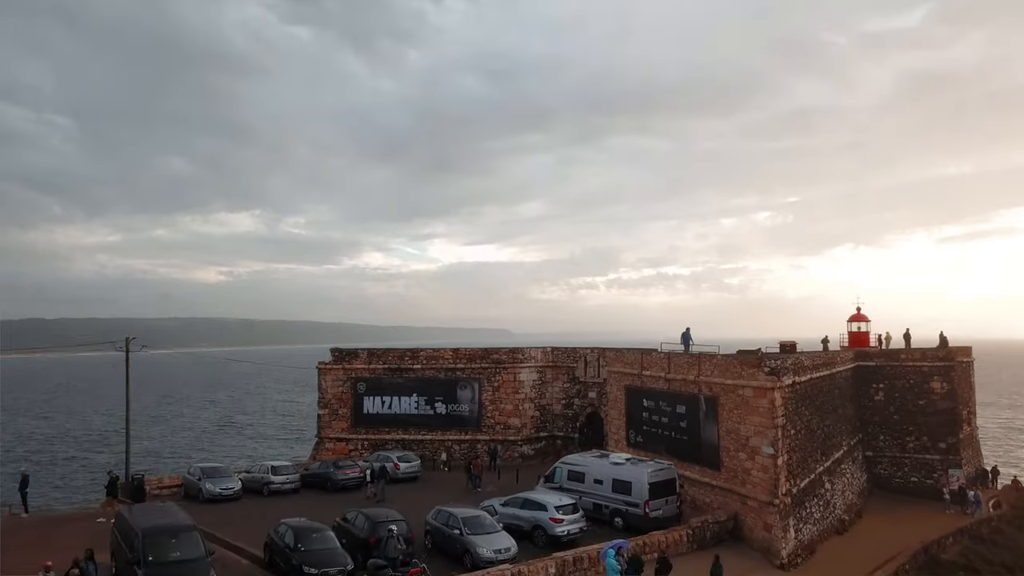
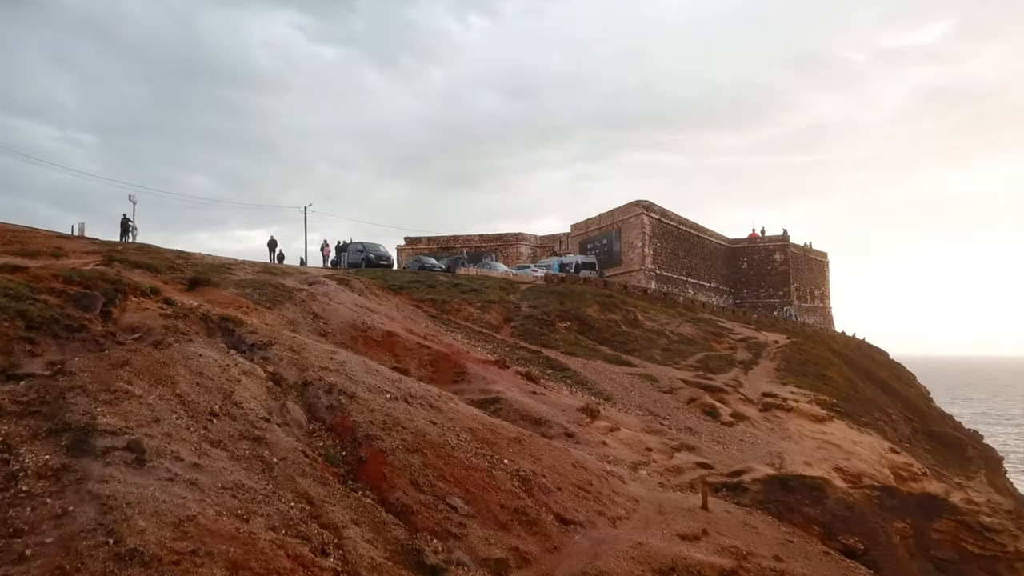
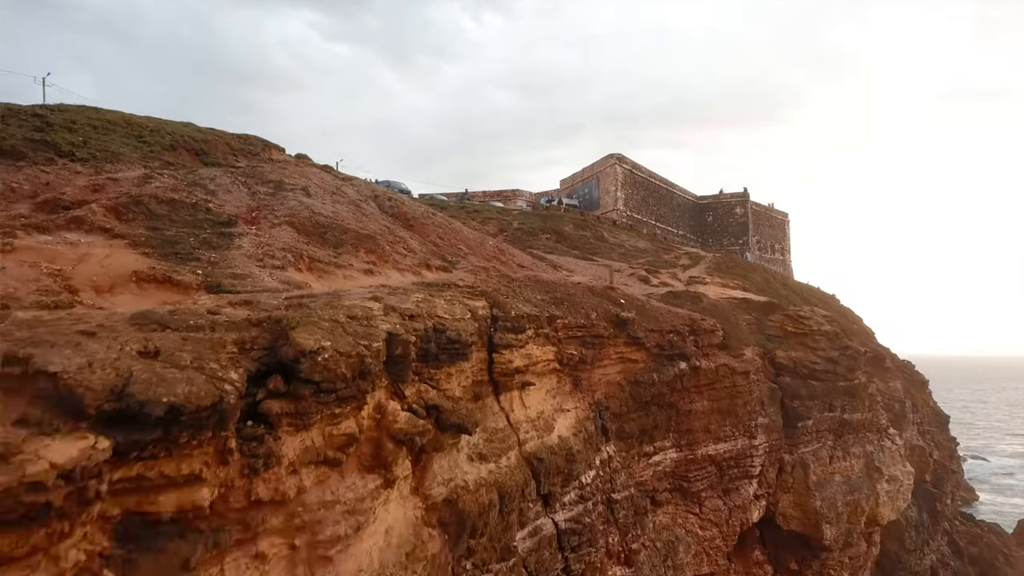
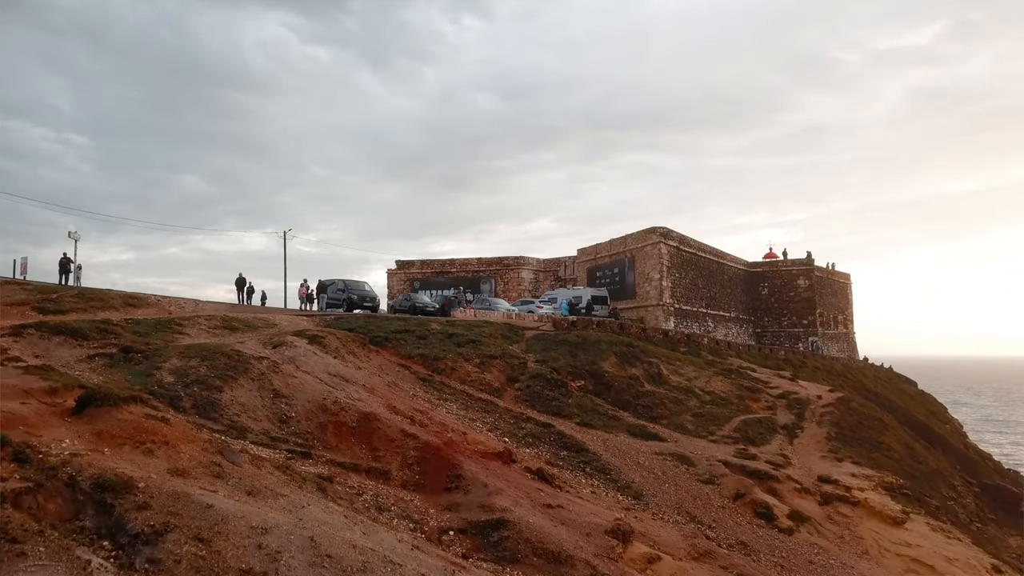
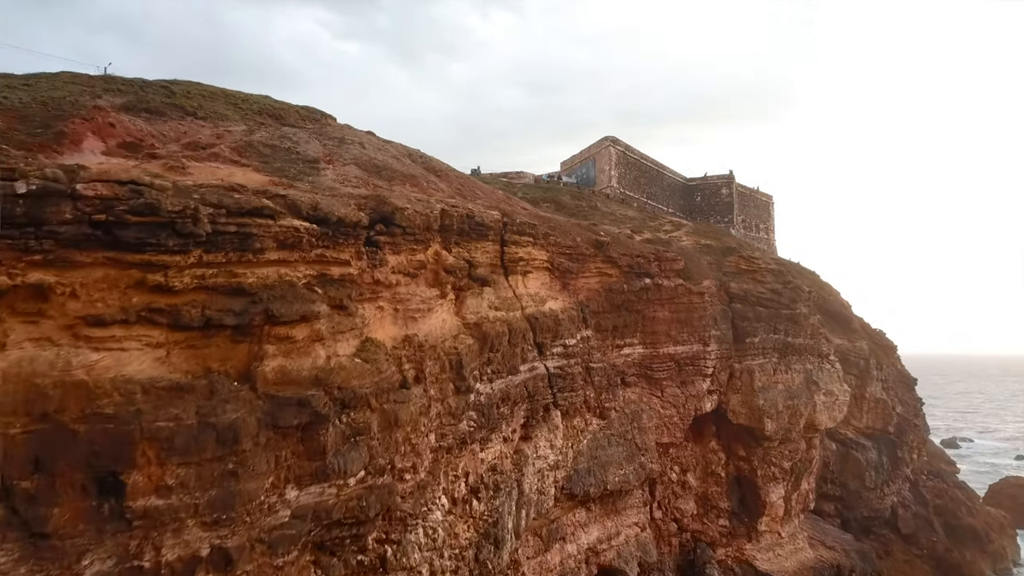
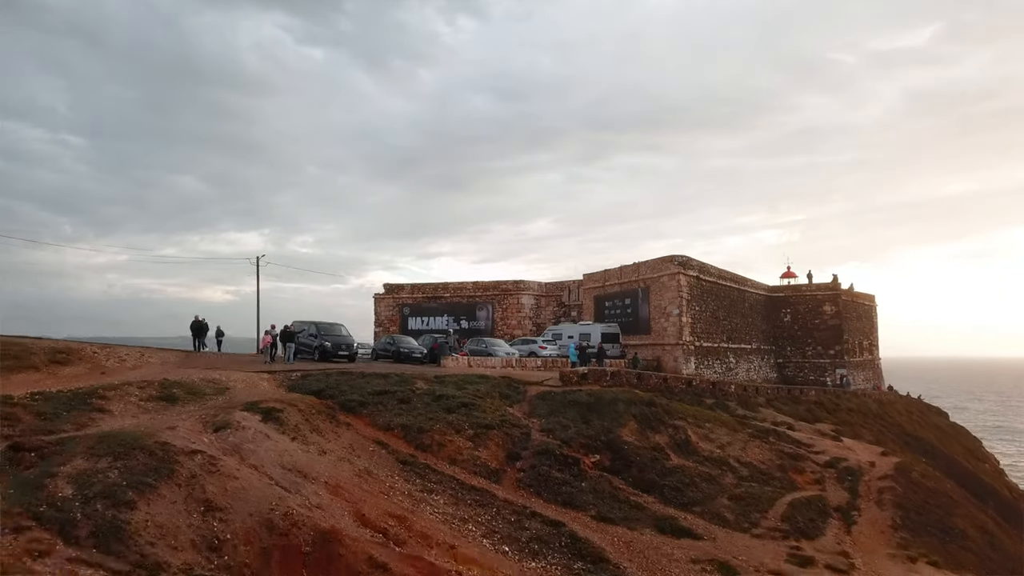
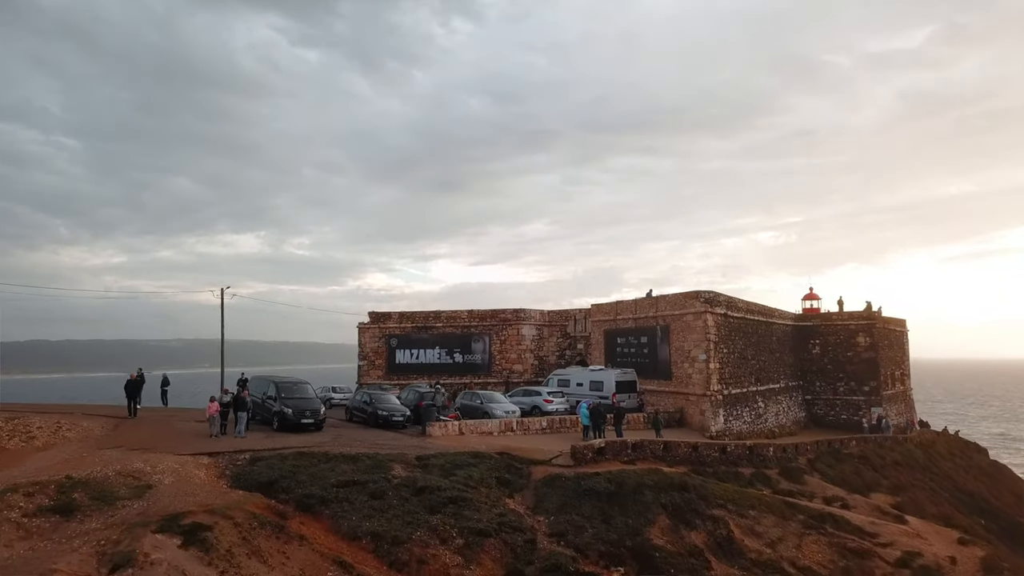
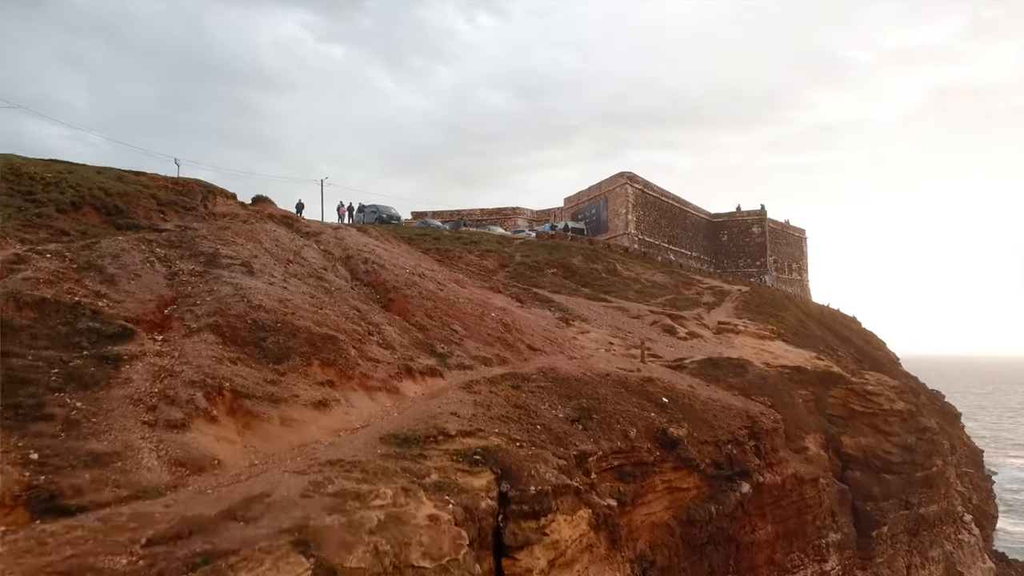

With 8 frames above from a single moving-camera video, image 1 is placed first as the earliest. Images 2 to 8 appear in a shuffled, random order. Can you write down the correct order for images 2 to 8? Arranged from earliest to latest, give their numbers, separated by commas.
7, 6, 4, 2, 8, 3, 5
